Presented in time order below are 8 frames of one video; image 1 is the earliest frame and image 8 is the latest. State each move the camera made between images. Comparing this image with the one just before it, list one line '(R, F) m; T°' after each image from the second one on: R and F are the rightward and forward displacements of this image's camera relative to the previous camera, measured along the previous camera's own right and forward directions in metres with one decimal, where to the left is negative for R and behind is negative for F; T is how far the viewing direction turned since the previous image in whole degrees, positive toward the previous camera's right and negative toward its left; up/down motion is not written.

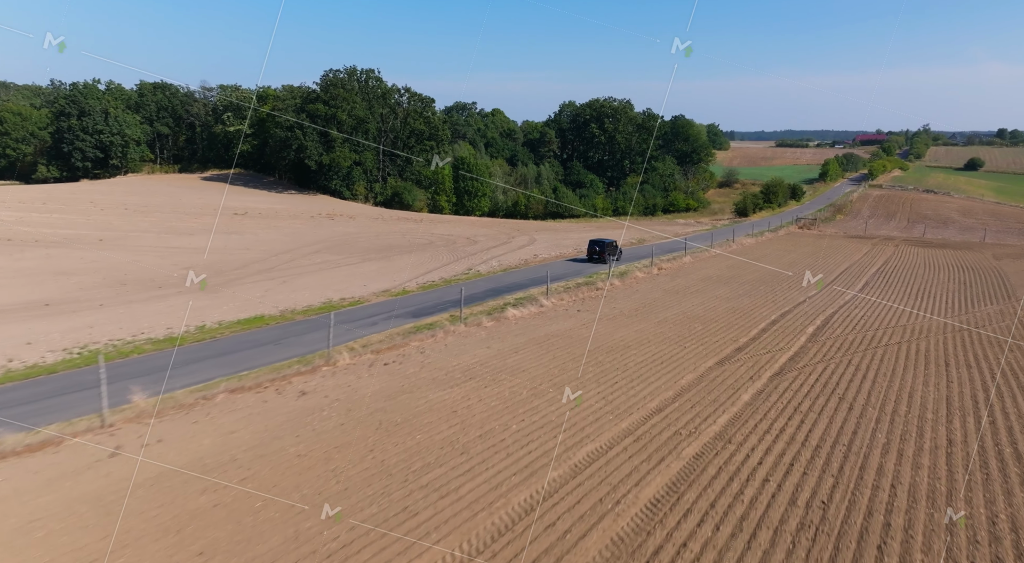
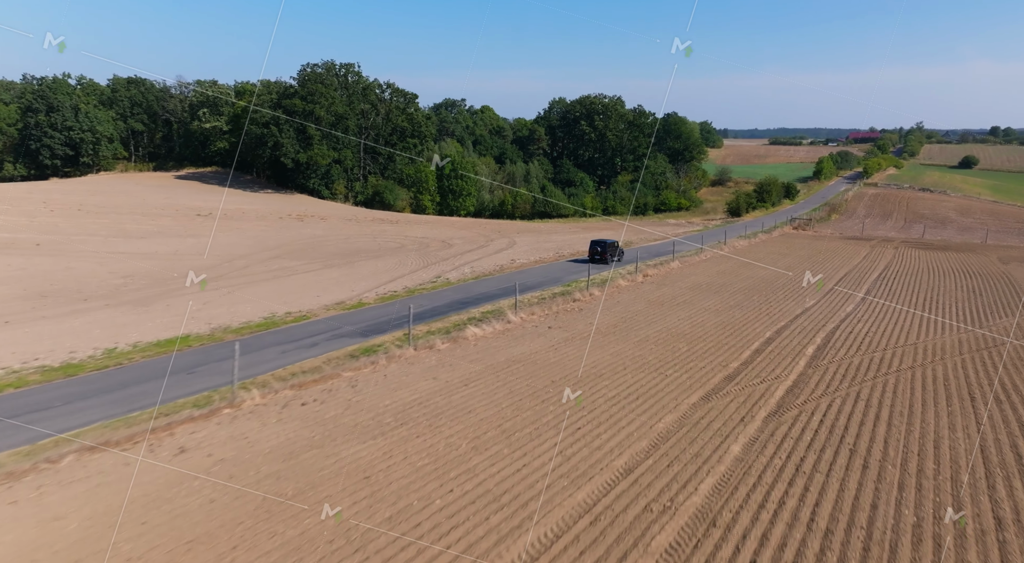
(+0.9, +2.7) m; 0°
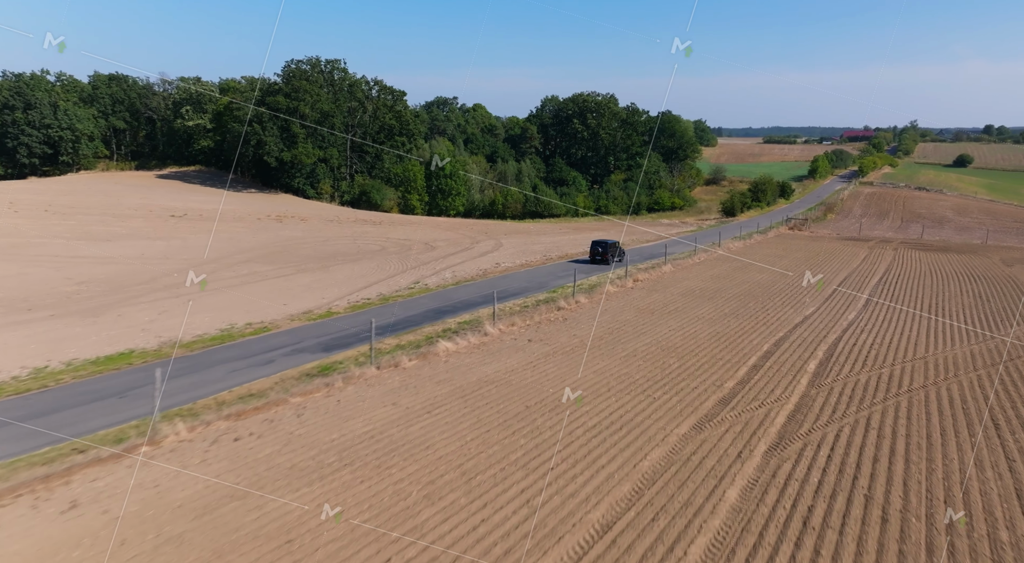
(+0.5, +1.7) m; 0°
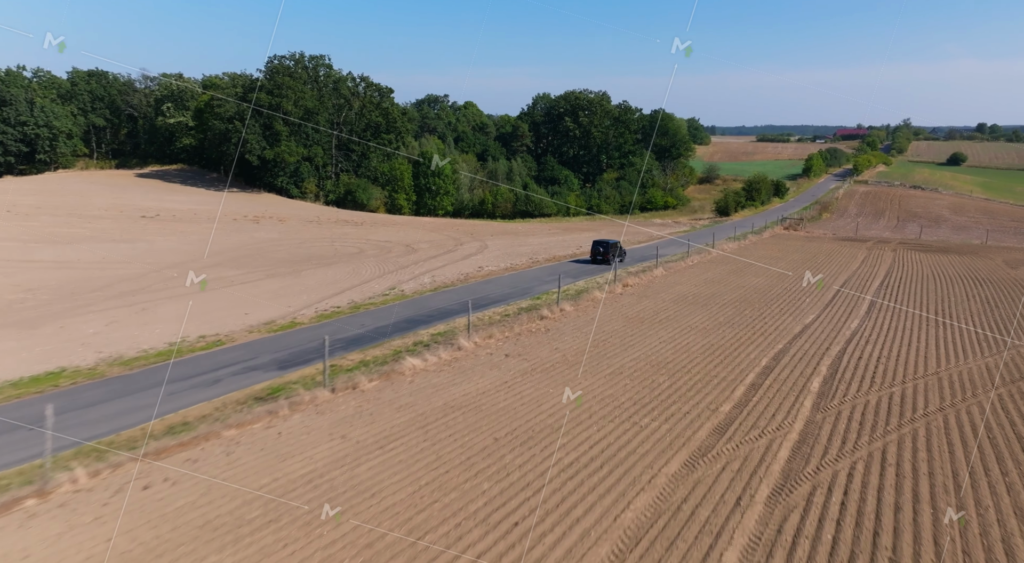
(+0.5, +1.8) m; 0°
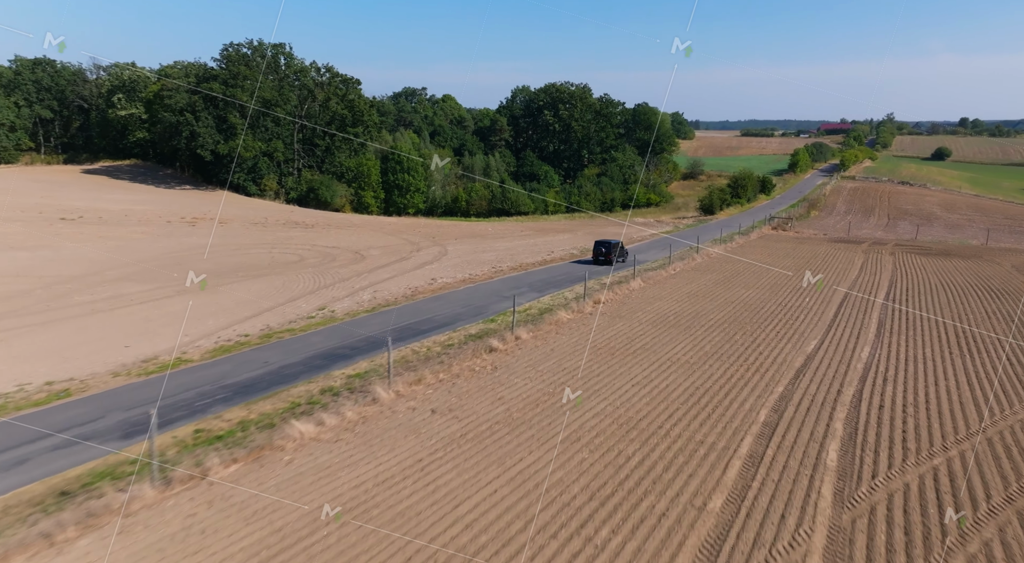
(+1.1, +4.2) m; +1°
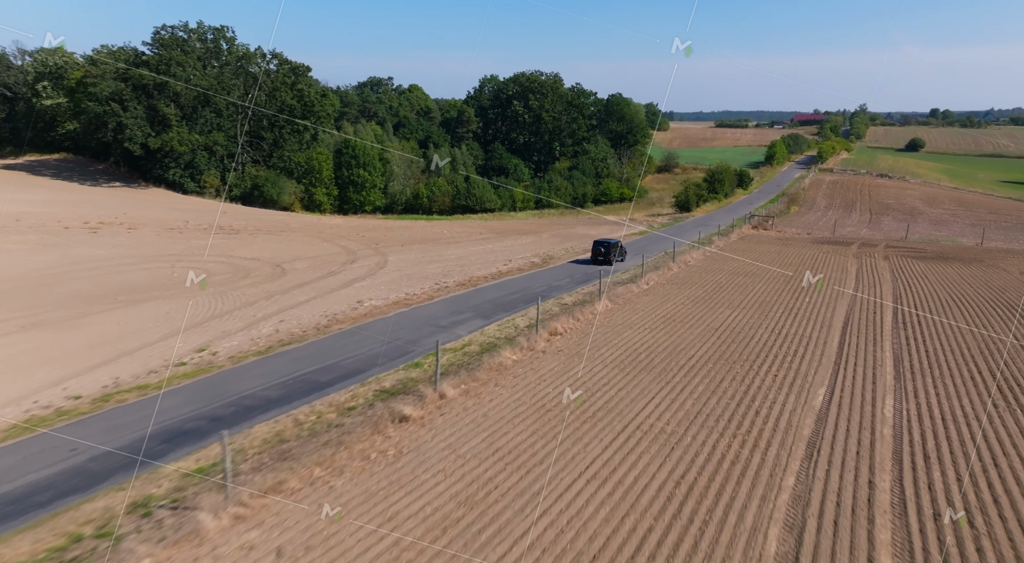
(+1.2, +5.0) m; +2°
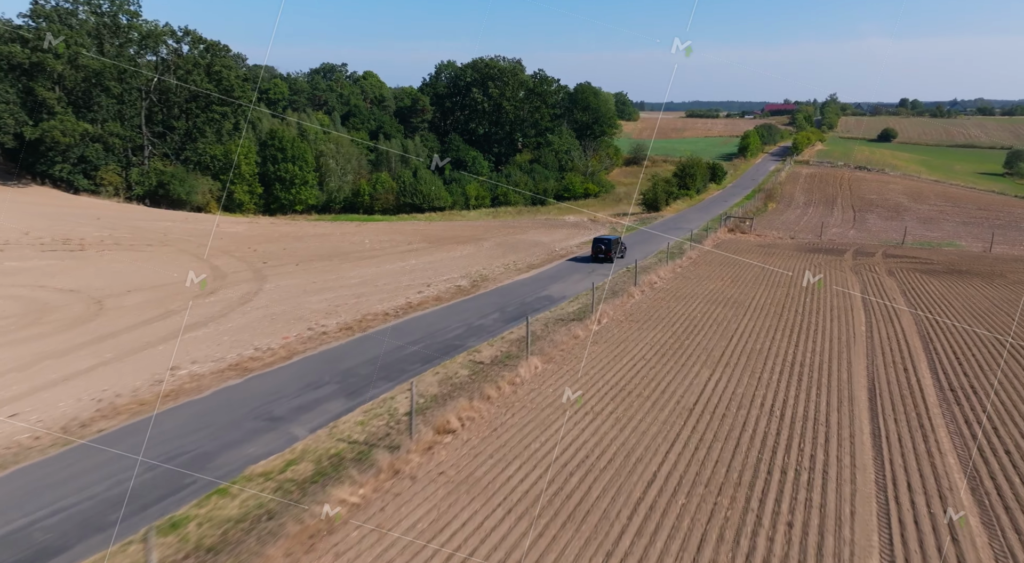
(+2.1, +7.9) m; +2°
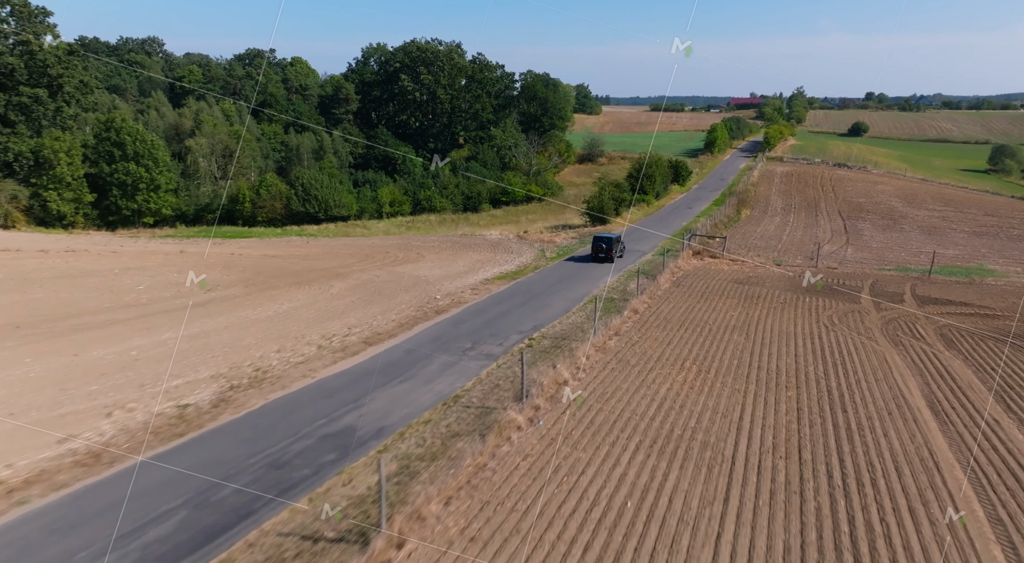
(+4.2, +14.2) m; +2°
